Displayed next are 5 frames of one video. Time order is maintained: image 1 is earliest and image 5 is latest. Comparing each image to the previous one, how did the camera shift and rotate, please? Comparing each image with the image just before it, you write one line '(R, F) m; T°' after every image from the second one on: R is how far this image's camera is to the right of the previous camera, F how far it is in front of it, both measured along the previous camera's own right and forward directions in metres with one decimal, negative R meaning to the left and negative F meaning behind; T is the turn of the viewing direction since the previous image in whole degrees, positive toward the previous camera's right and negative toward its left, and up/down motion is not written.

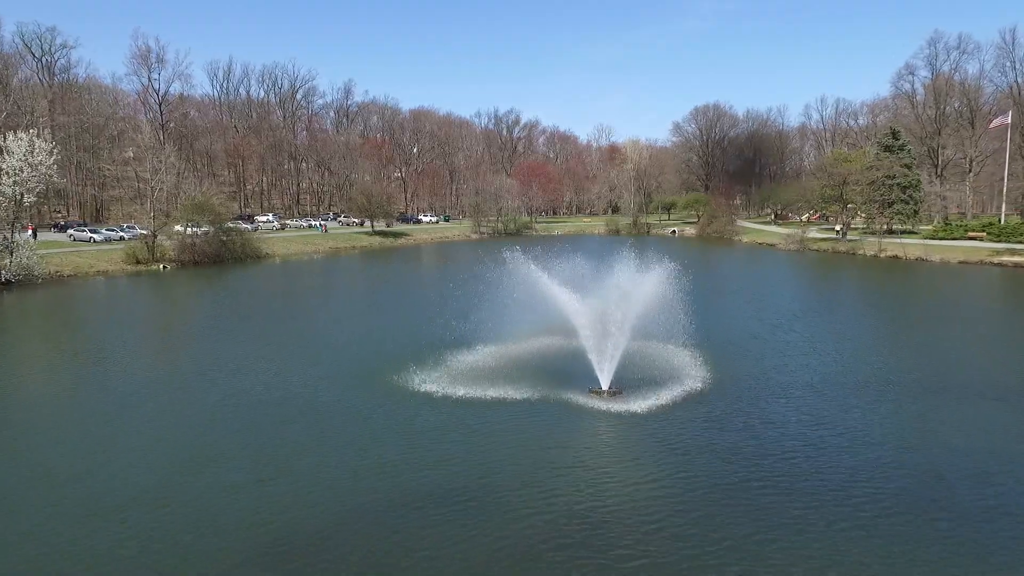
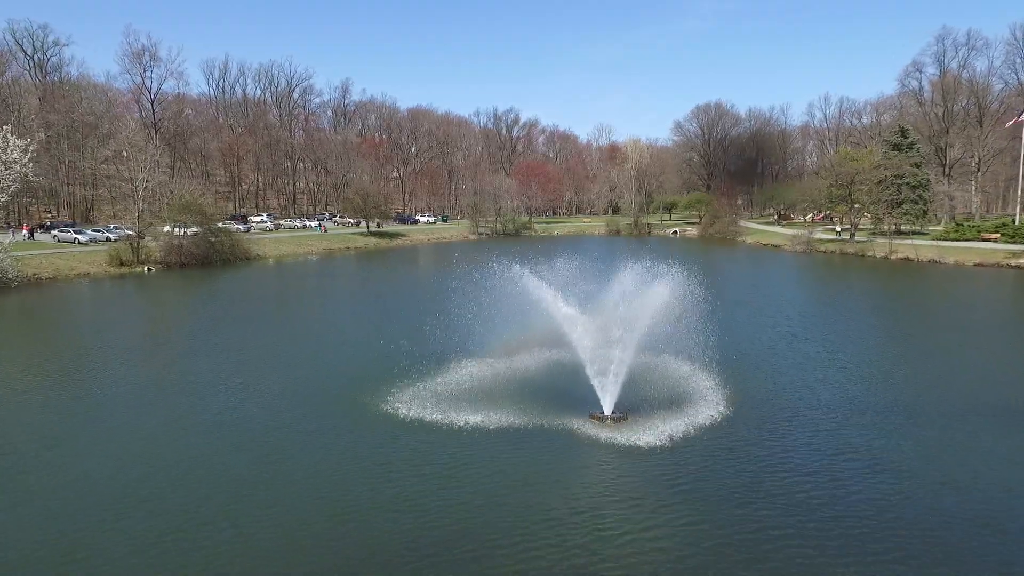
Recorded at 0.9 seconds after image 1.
(+0.1, +1.1) m; 0°
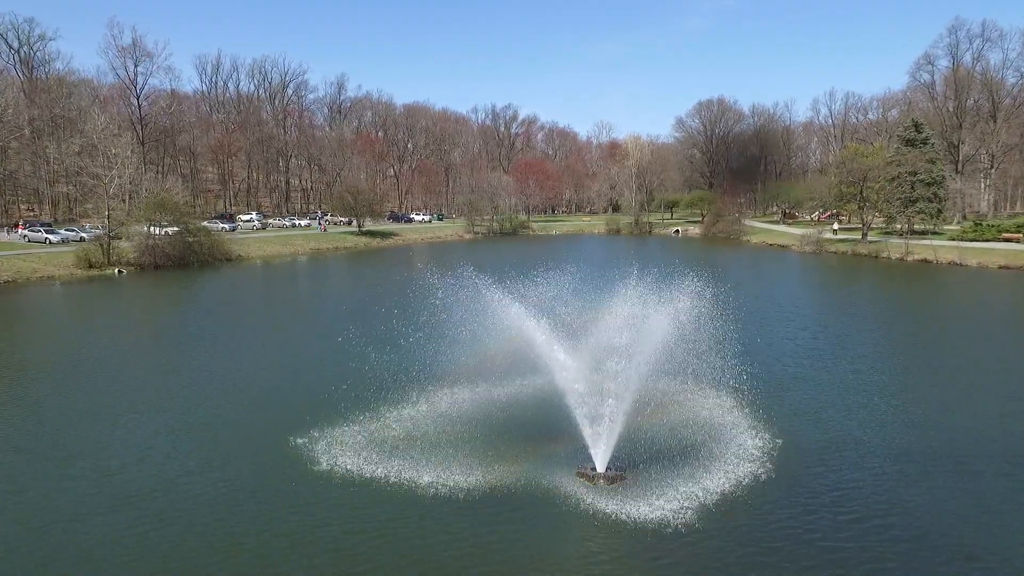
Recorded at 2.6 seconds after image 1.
(+0.4, +1.8) m; 0°
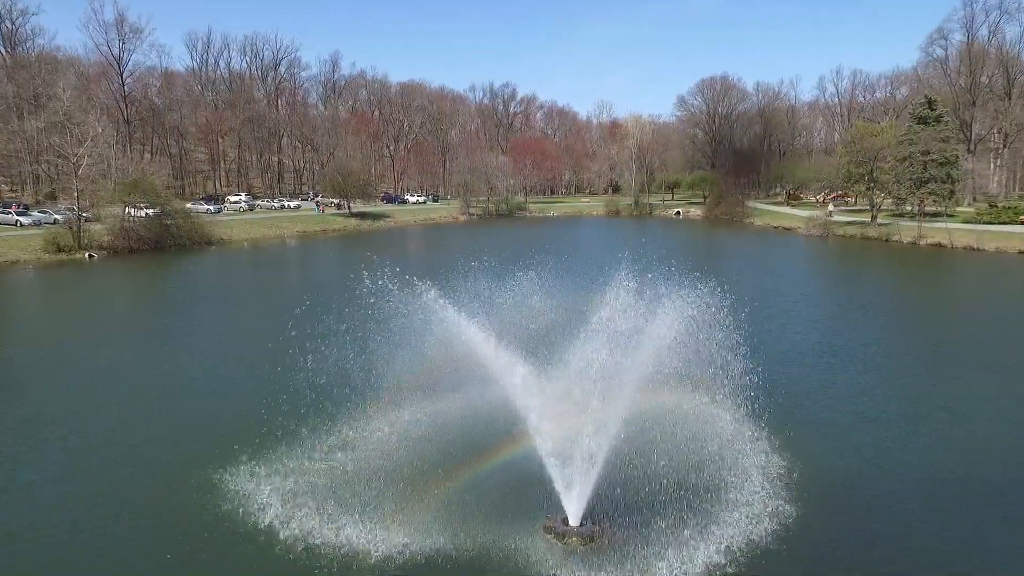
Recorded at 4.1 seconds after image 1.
(+0.4, +1.5) m; 0°
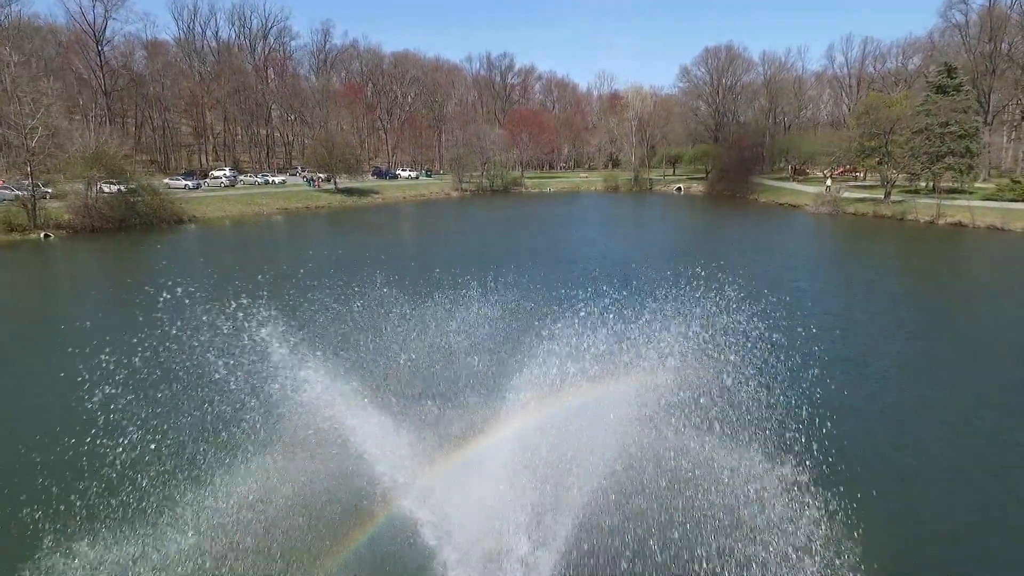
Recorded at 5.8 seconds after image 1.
(+0.6, +1.9) m; 0°
